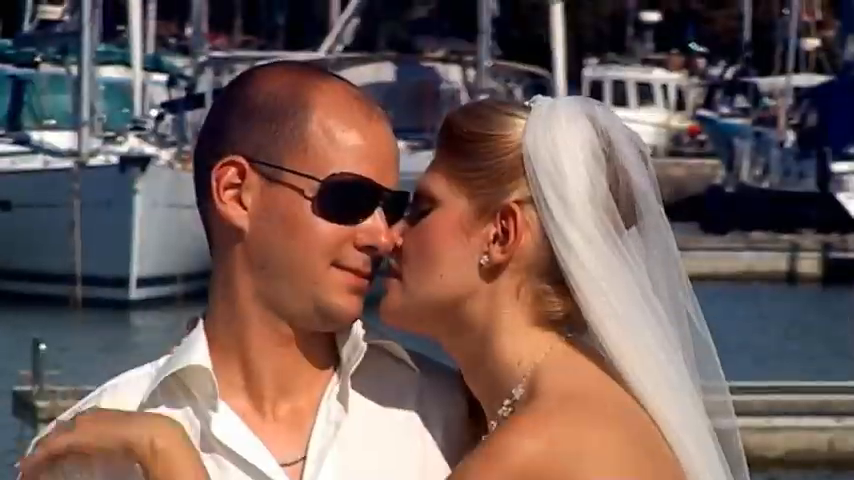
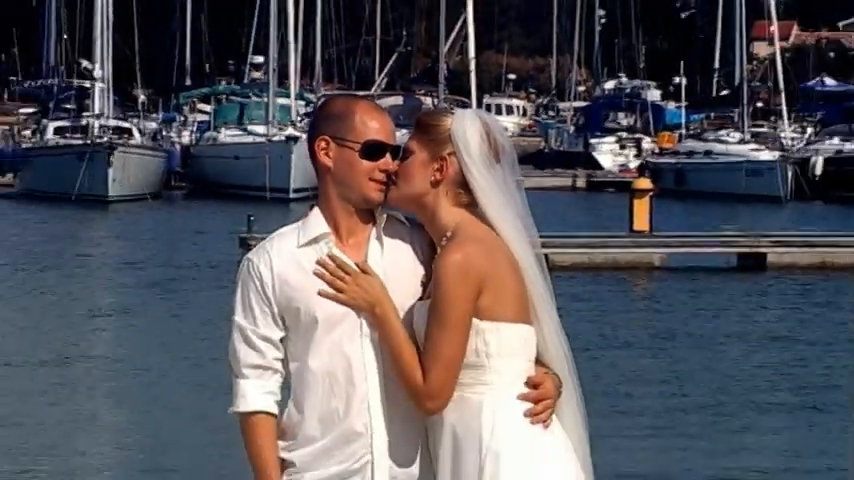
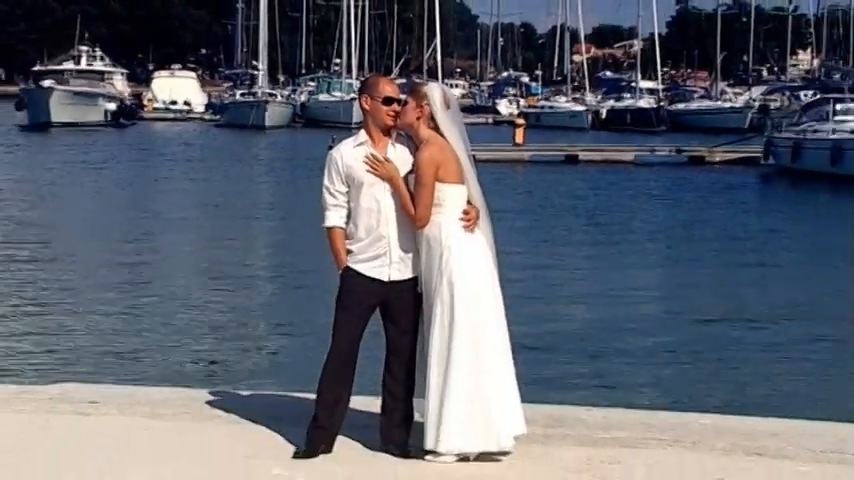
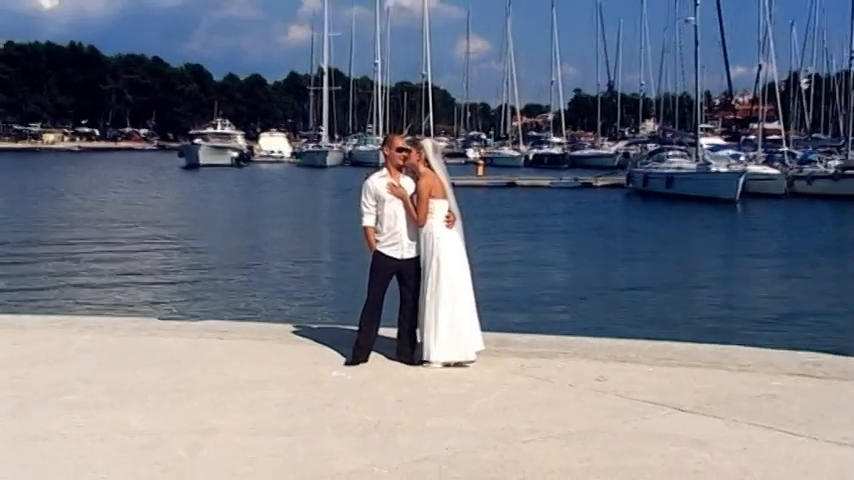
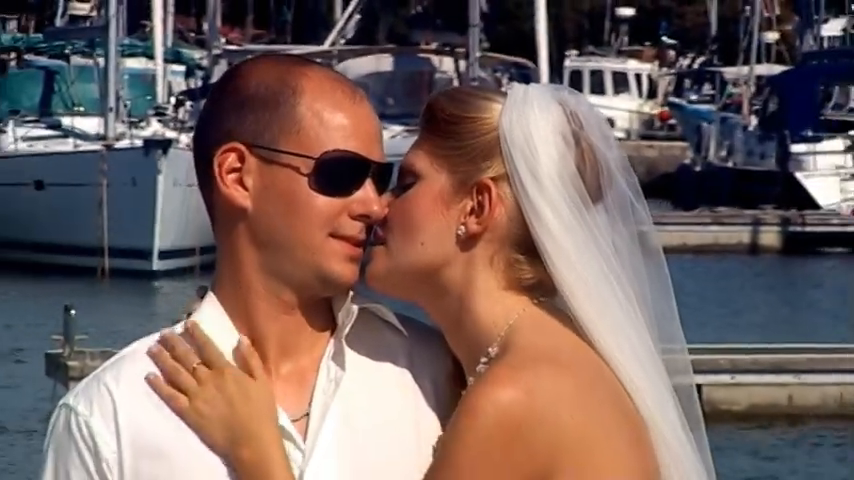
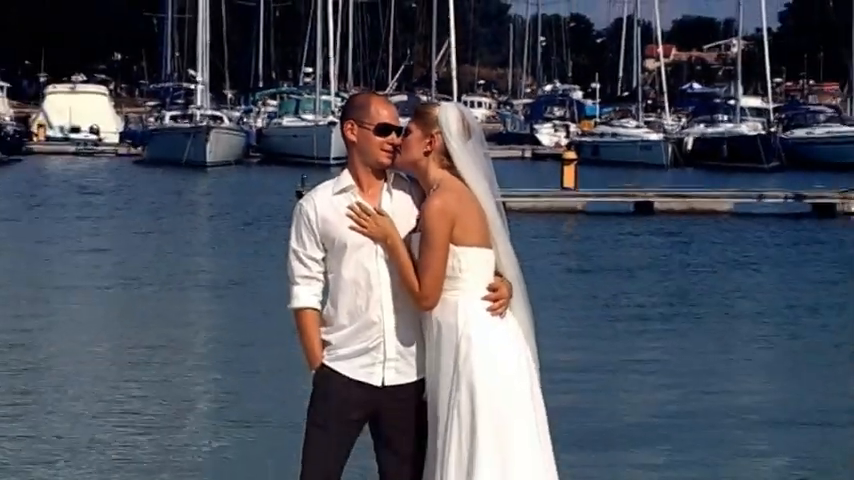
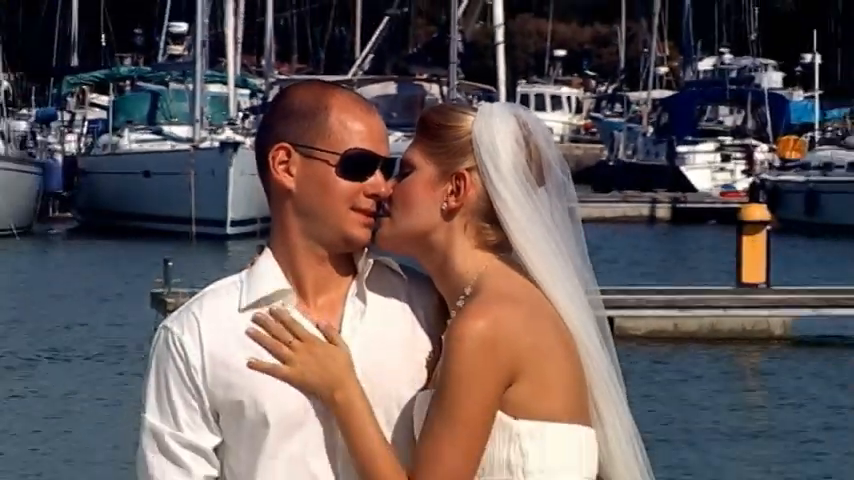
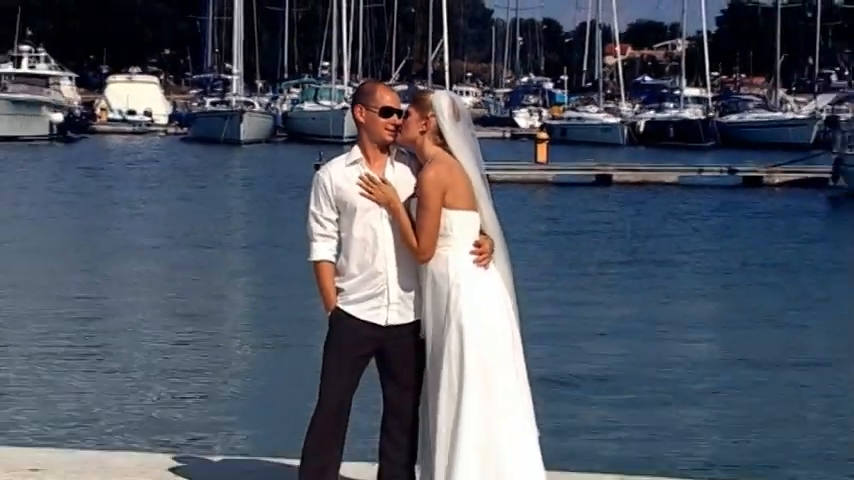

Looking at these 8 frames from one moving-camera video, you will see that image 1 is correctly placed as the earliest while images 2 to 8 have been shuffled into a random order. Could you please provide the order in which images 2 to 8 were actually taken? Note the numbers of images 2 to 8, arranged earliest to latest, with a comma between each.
5, 7, 2, 6, 8, 3, 4
